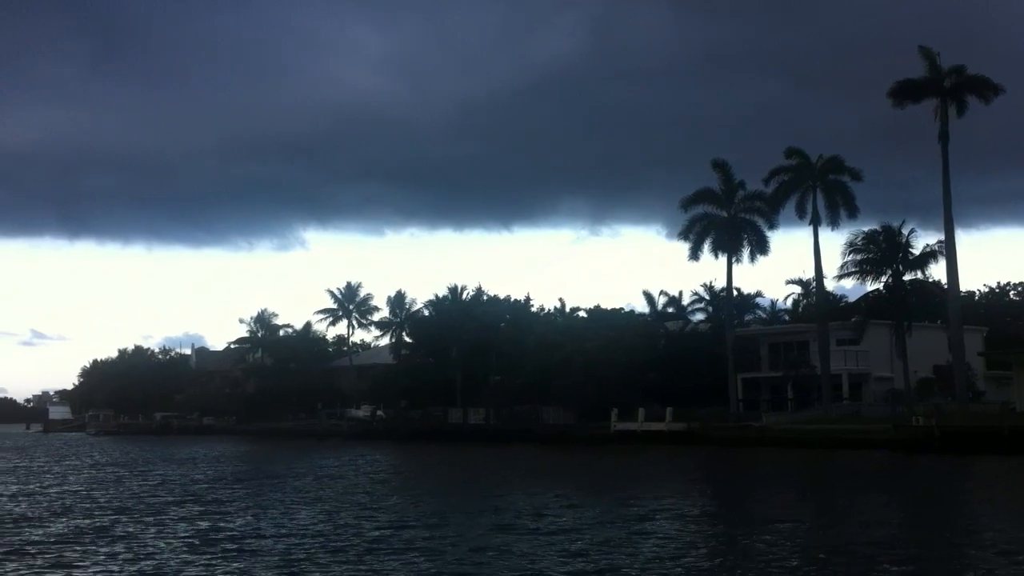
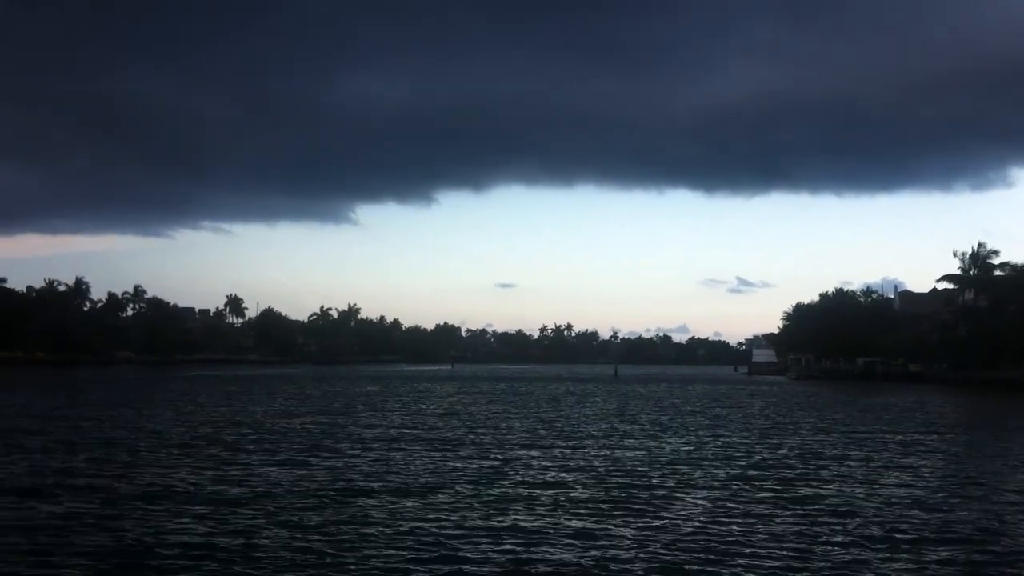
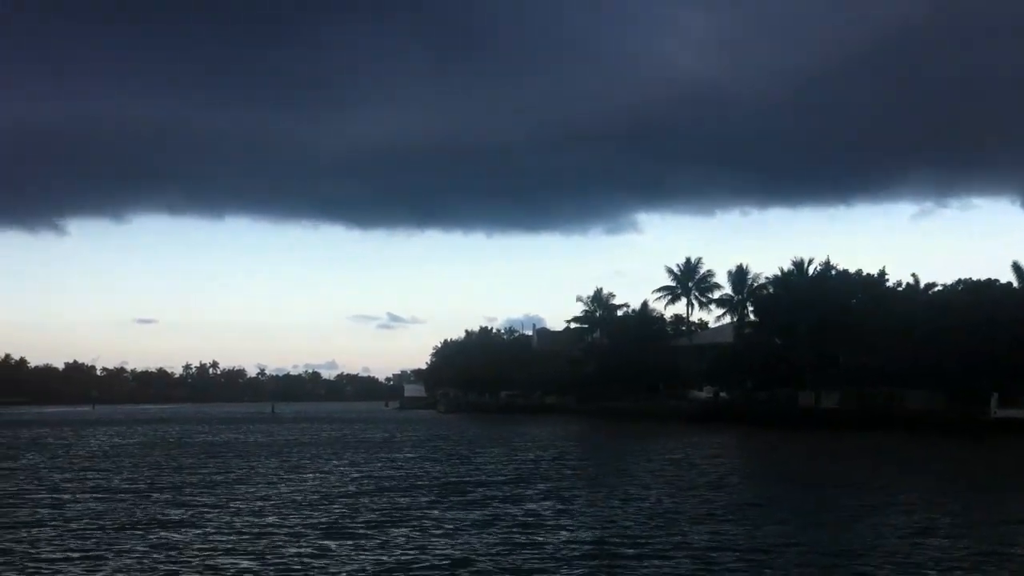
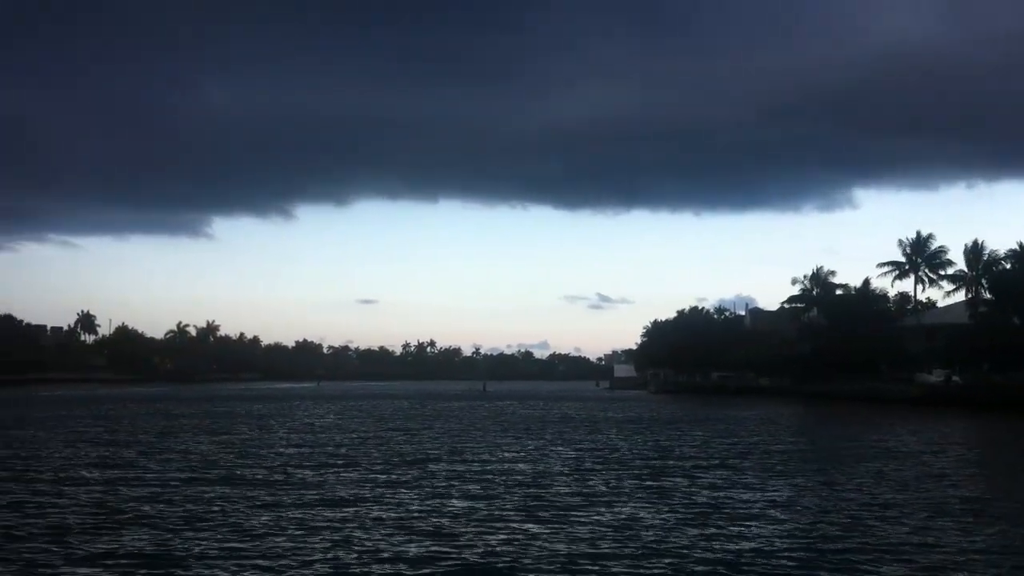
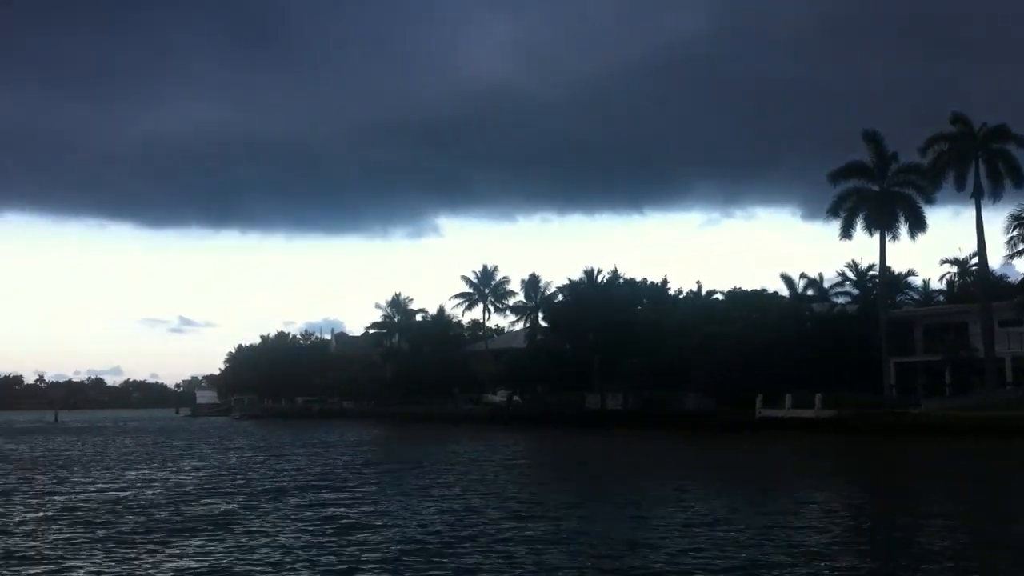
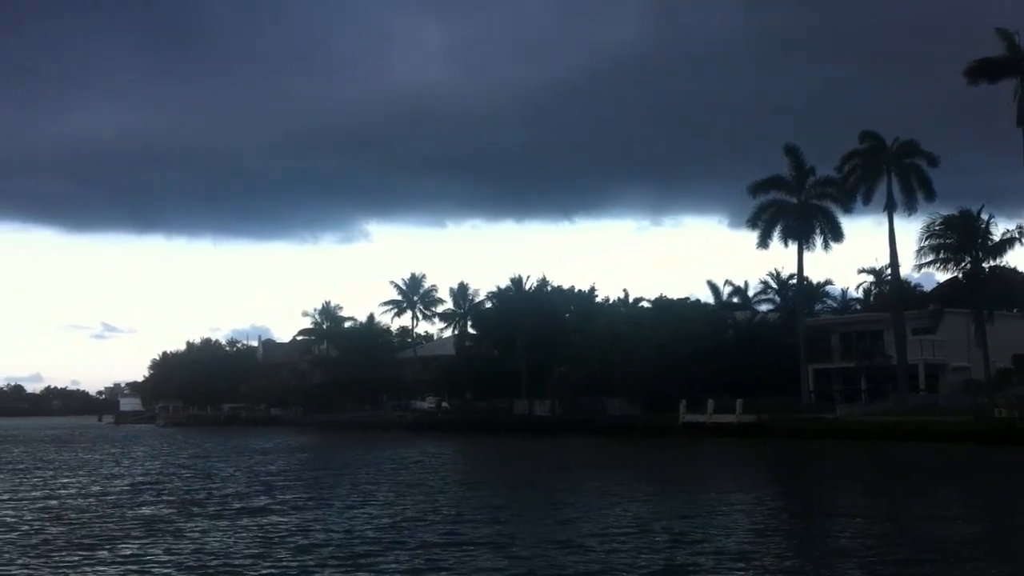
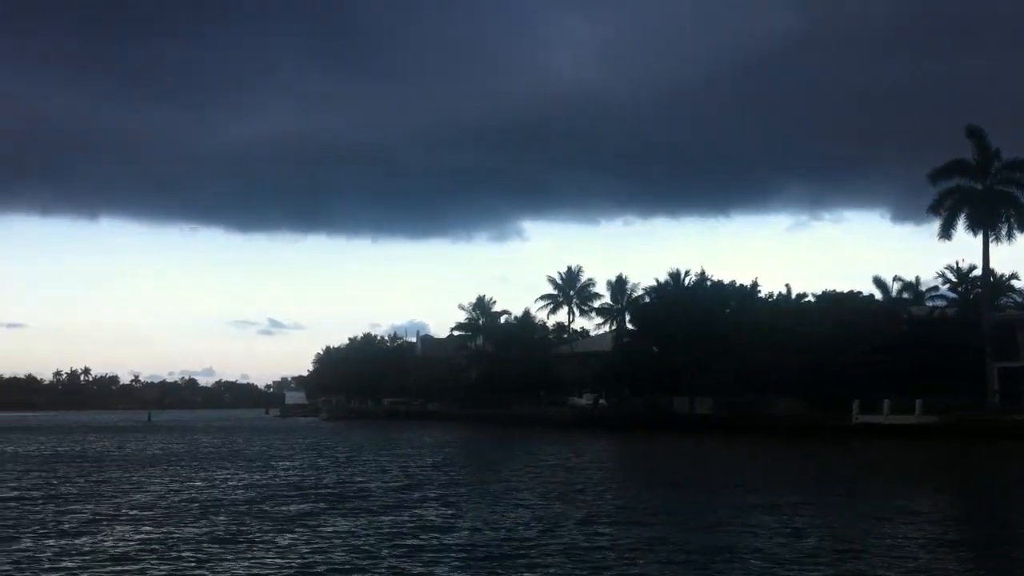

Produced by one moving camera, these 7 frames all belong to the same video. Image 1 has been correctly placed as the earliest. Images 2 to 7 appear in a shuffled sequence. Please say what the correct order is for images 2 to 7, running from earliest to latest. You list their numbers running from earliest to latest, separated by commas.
6, 5, 7, 3, 4, 2
